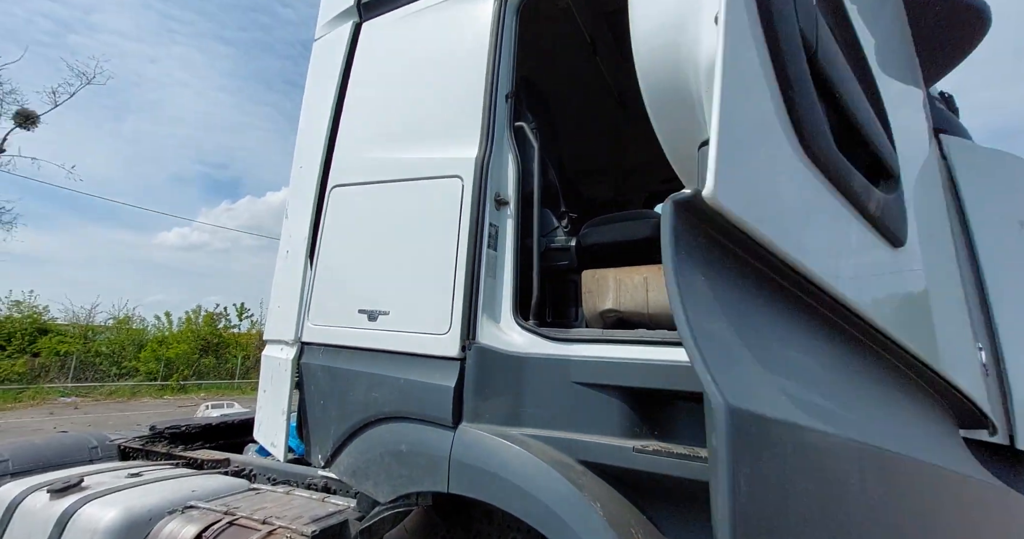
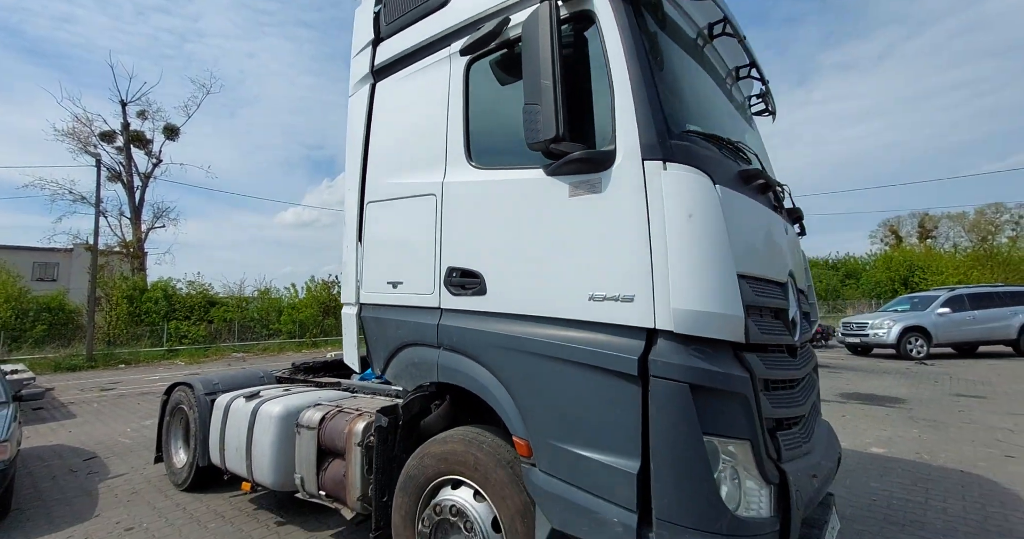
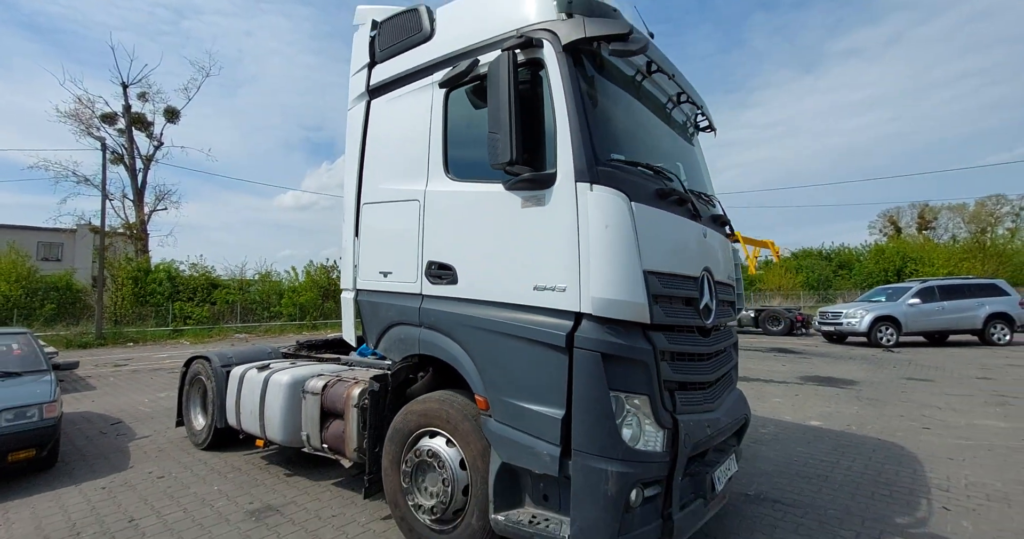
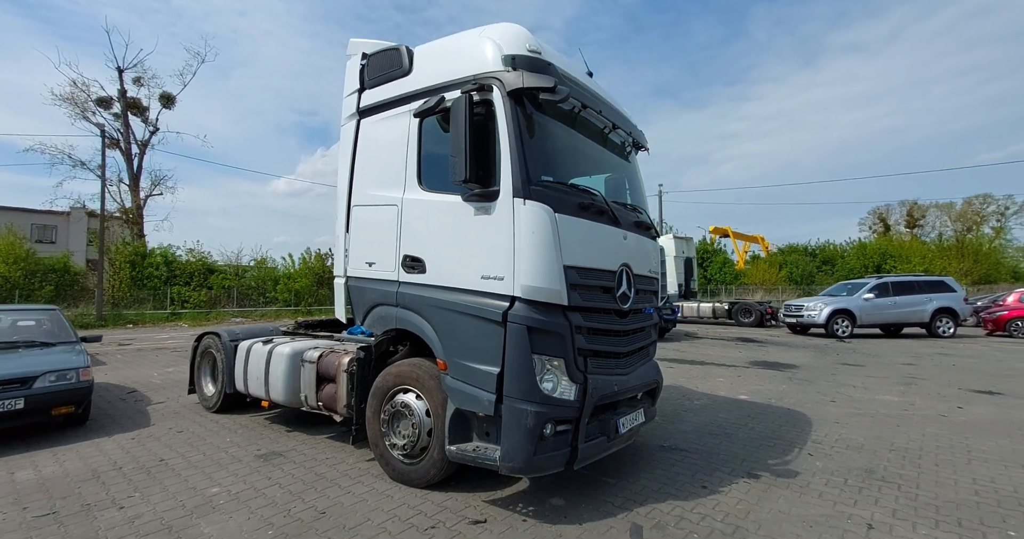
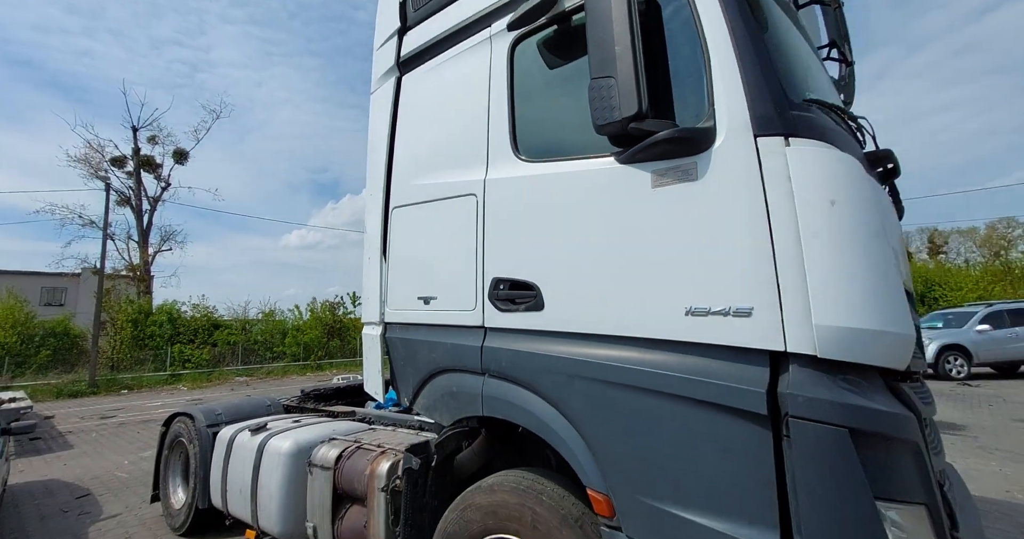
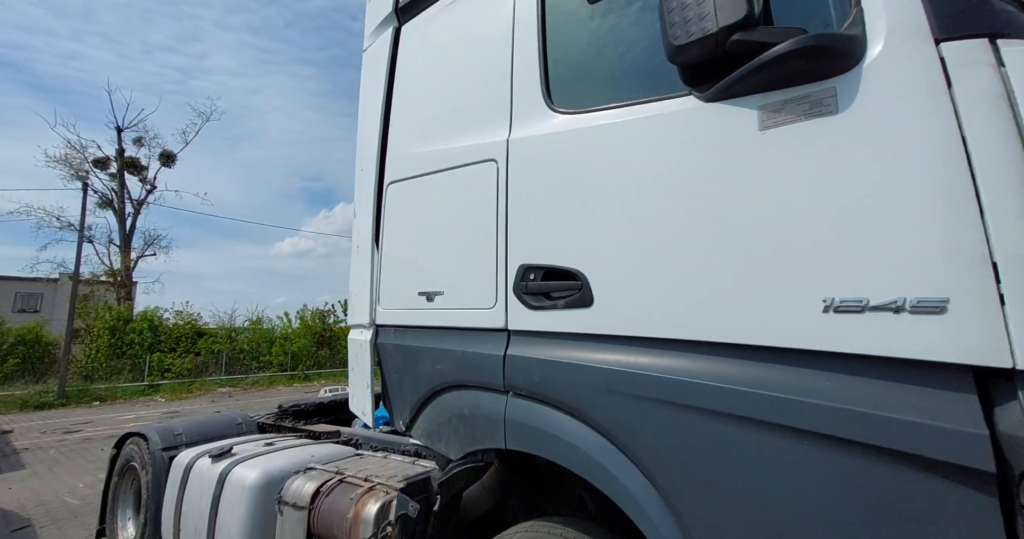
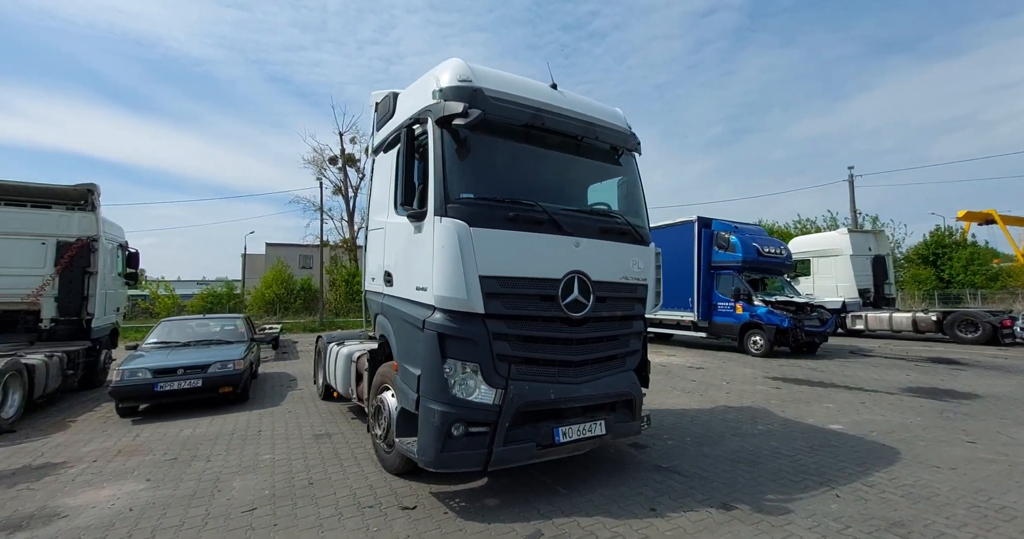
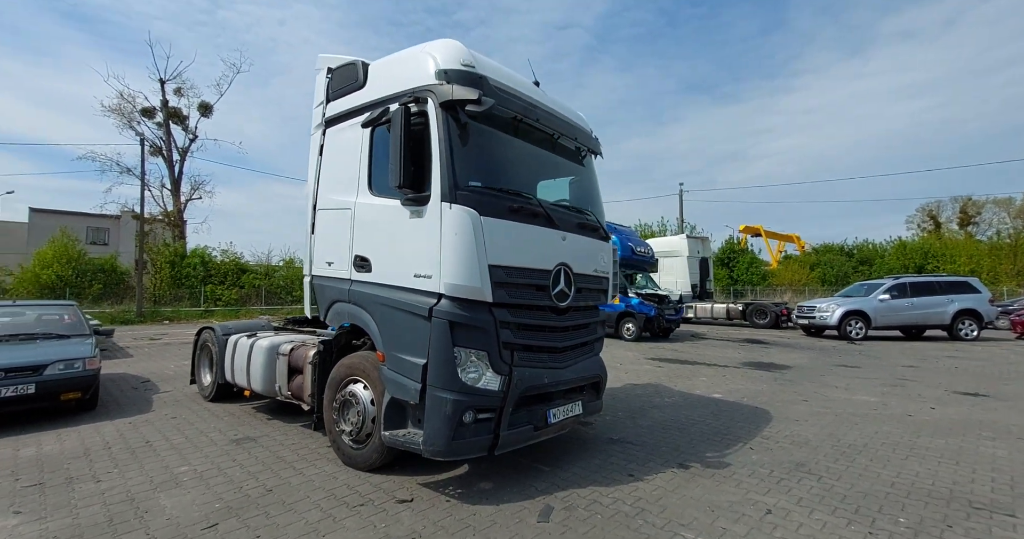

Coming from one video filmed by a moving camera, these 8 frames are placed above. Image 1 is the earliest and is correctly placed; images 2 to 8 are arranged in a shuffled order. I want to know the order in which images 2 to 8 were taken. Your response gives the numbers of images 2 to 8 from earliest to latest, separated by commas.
6, 5, 2, 3, 4, 8, 7
